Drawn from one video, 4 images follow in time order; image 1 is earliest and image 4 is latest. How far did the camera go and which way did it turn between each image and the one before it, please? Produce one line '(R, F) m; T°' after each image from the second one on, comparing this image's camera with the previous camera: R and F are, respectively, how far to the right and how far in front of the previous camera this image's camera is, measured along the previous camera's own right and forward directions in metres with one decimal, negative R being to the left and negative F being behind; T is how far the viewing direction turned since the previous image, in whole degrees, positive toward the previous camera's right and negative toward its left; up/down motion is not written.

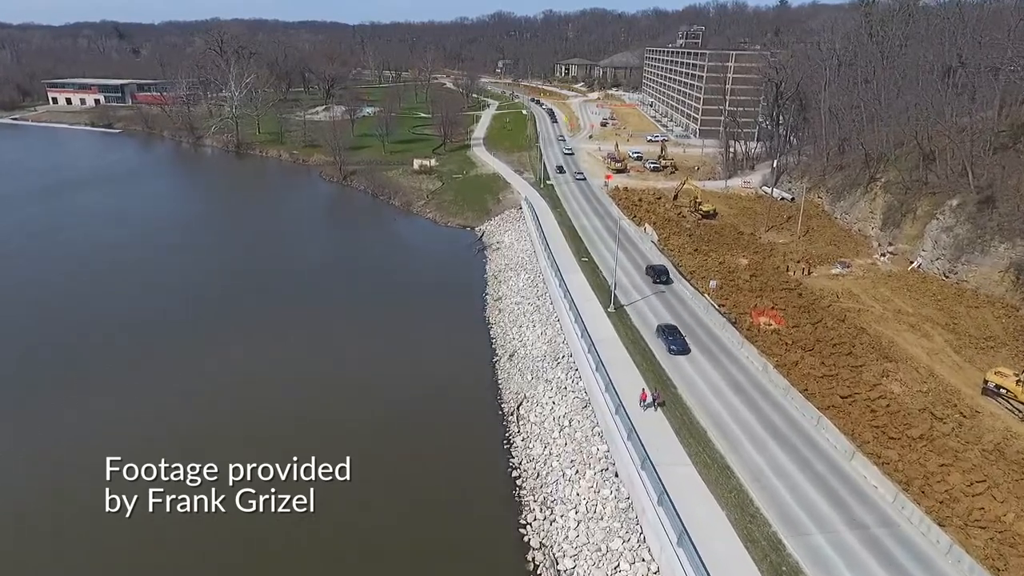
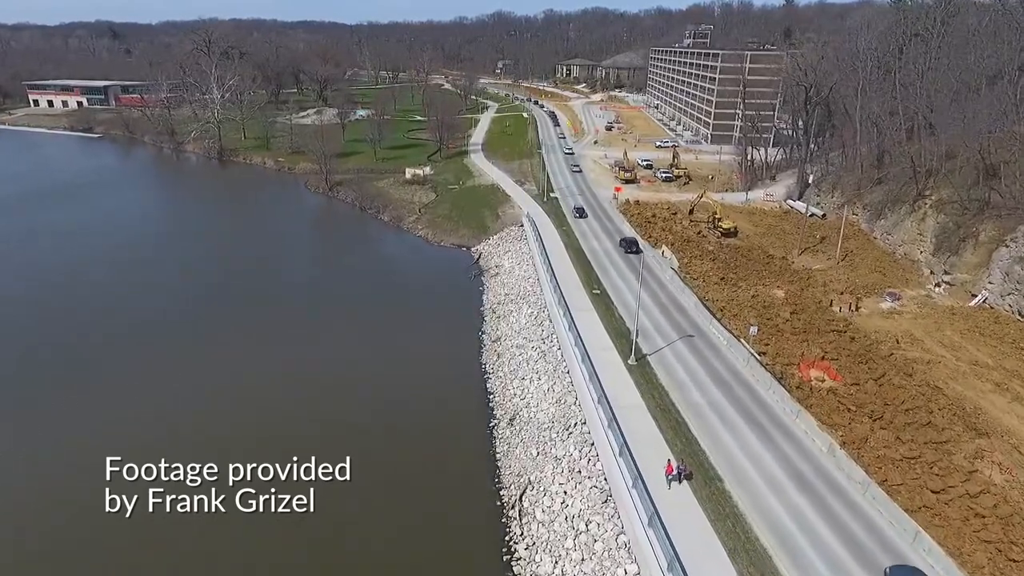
(0.0, +5.6) m; 0°
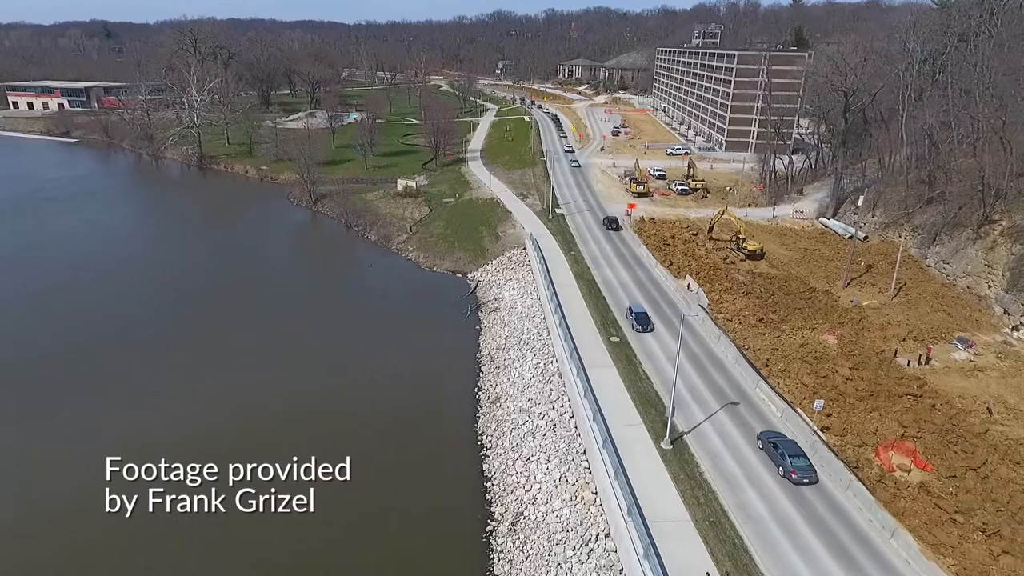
(-0.1, +5.8) m; 0°
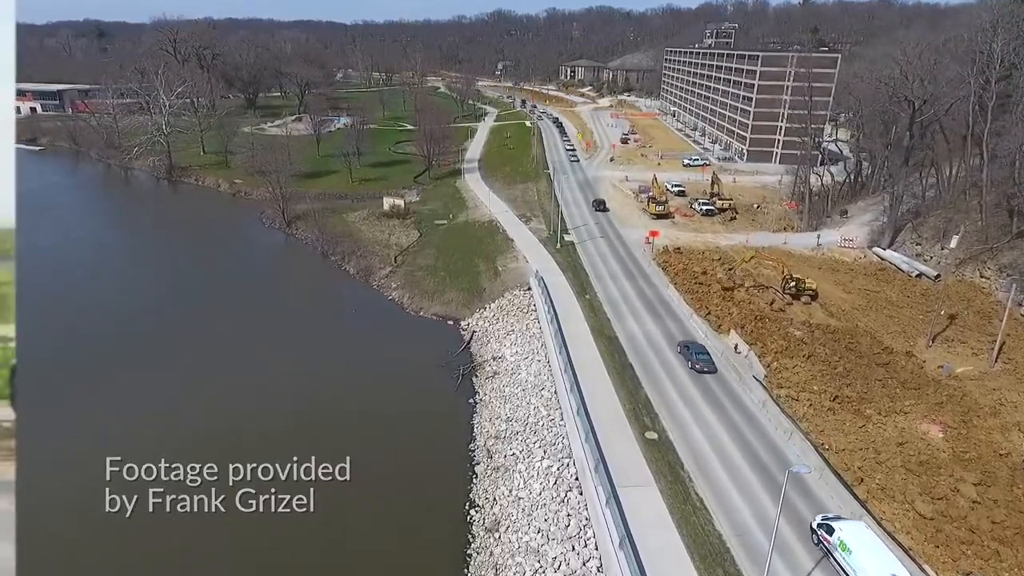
(-0.1, +7.4) m; 0°
